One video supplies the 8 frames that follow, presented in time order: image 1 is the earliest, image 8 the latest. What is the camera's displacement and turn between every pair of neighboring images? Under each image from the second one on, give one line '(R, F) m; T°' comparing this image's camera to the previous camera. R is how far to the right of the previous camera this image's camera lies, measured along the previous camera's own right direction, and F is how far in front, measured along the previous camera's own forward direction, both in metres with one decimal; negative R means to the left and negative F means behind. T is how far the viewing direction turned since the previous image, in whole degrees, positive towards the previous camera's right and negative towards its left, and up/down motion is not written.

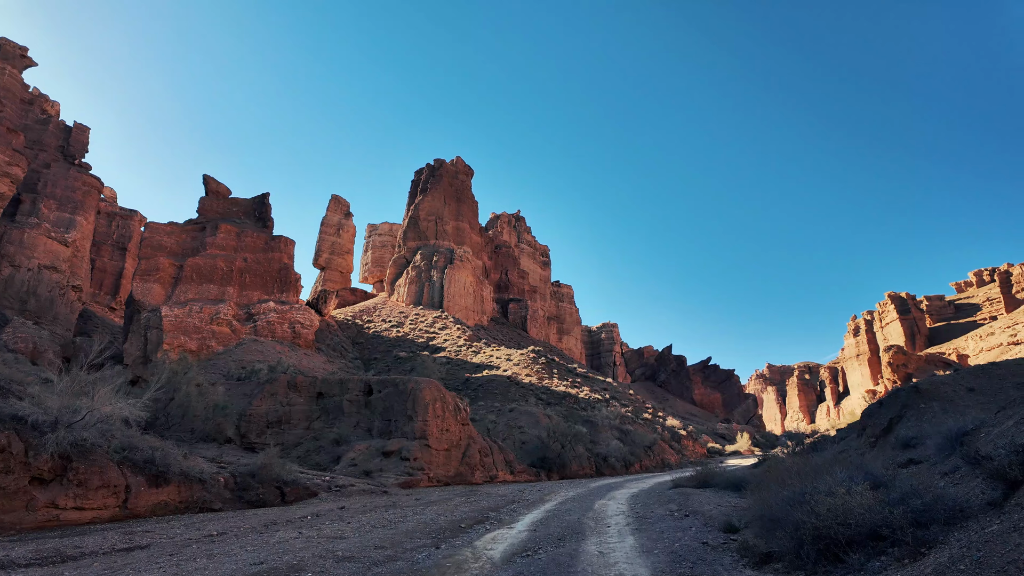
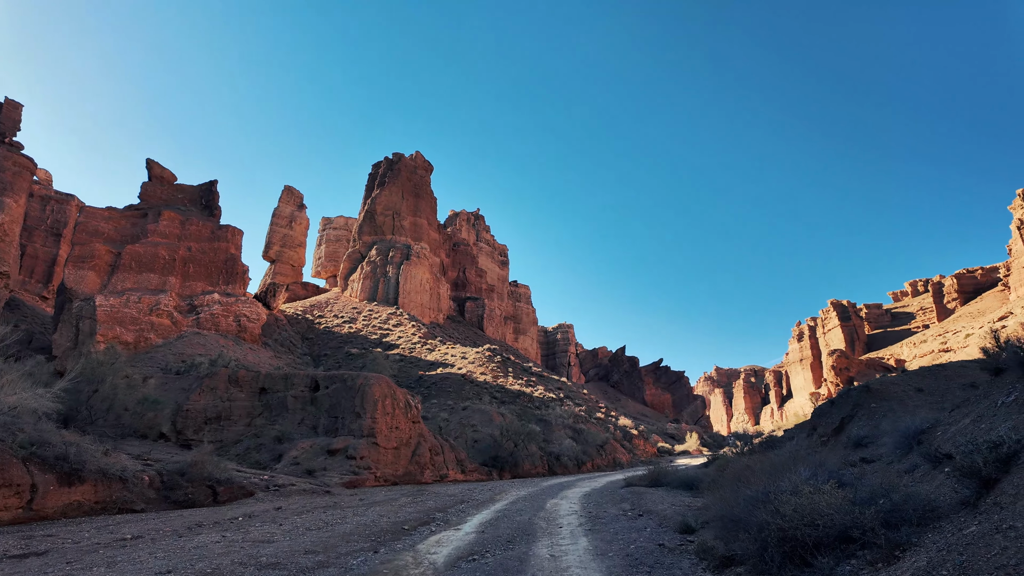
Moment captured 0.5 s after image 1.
(+0.1, +0.5) m; +5°
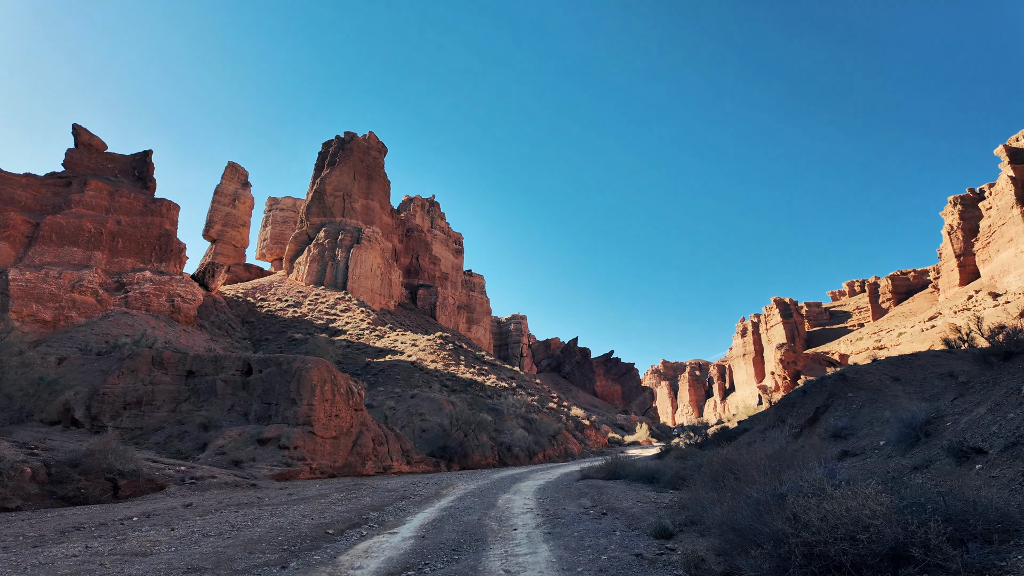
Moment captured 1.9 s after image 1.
(0.0, +1.1) m; +6°
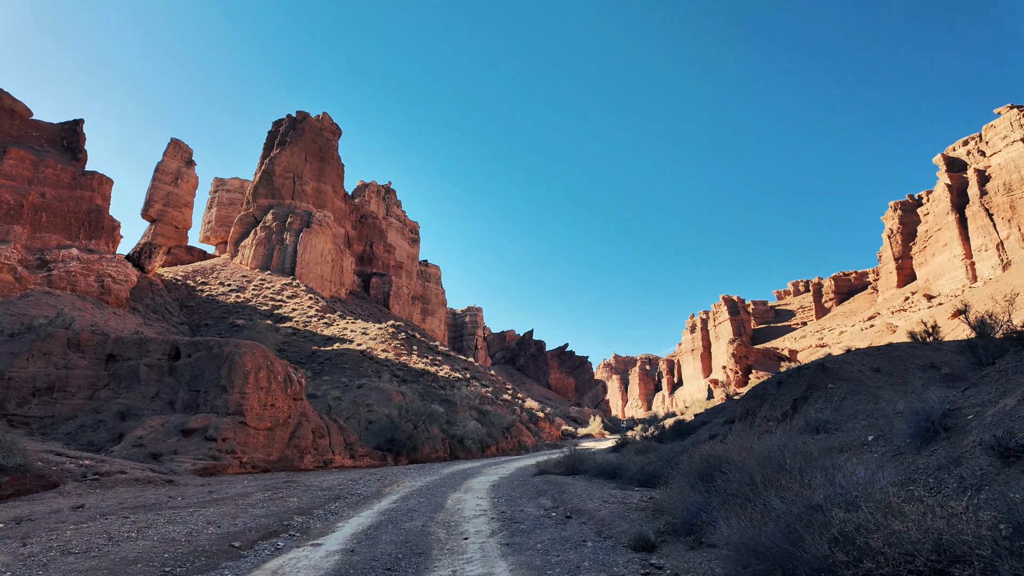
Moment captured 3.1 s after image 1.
(0.0, +1.1) m; +5°
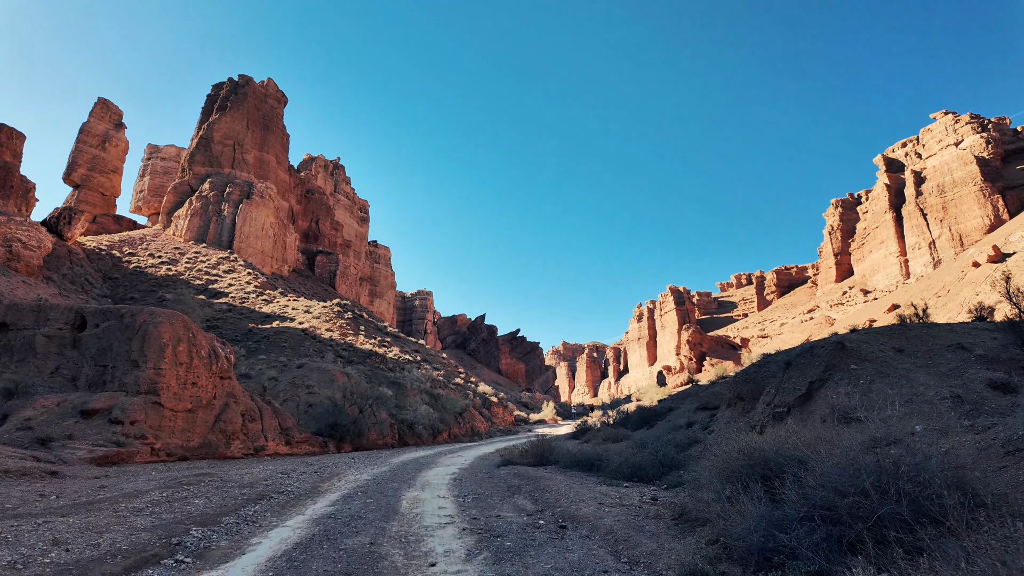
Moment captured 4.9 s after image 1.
(-0.4, +1.5) m; +6°
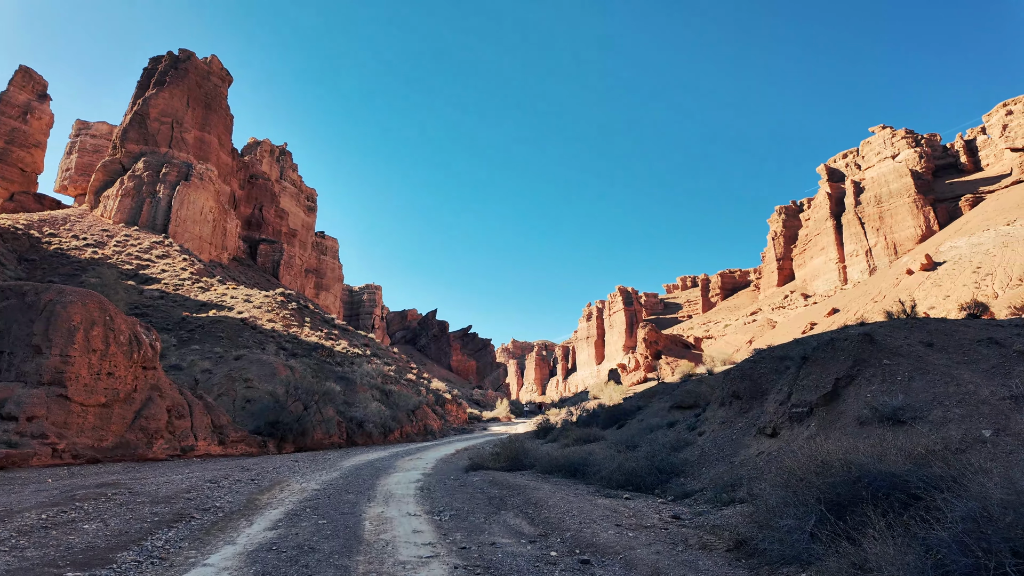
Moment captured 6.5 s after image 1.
(-0.5, +1.2) m; +6°
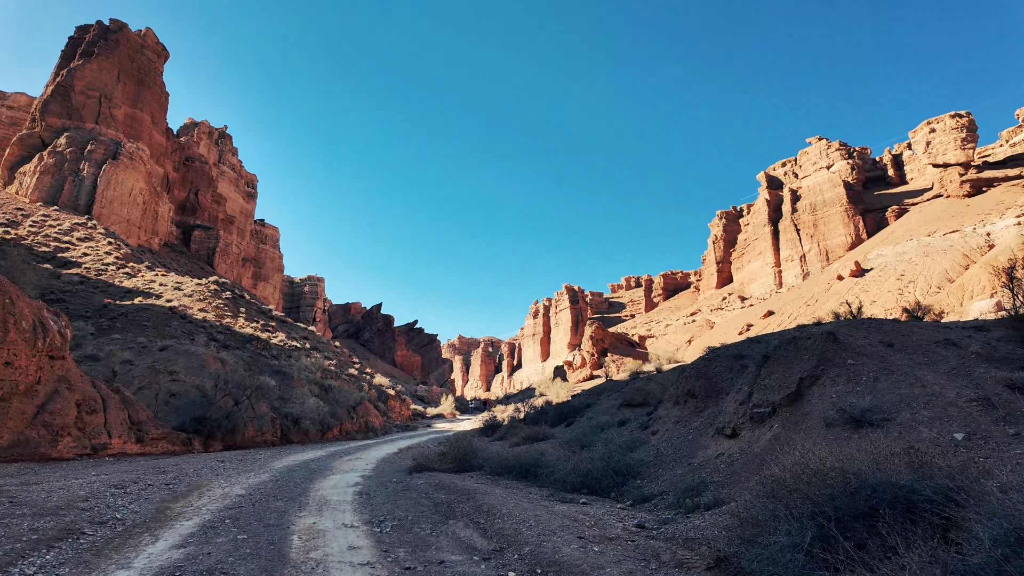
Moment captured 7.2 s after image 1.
(-0.1, +0.5) m; +6°
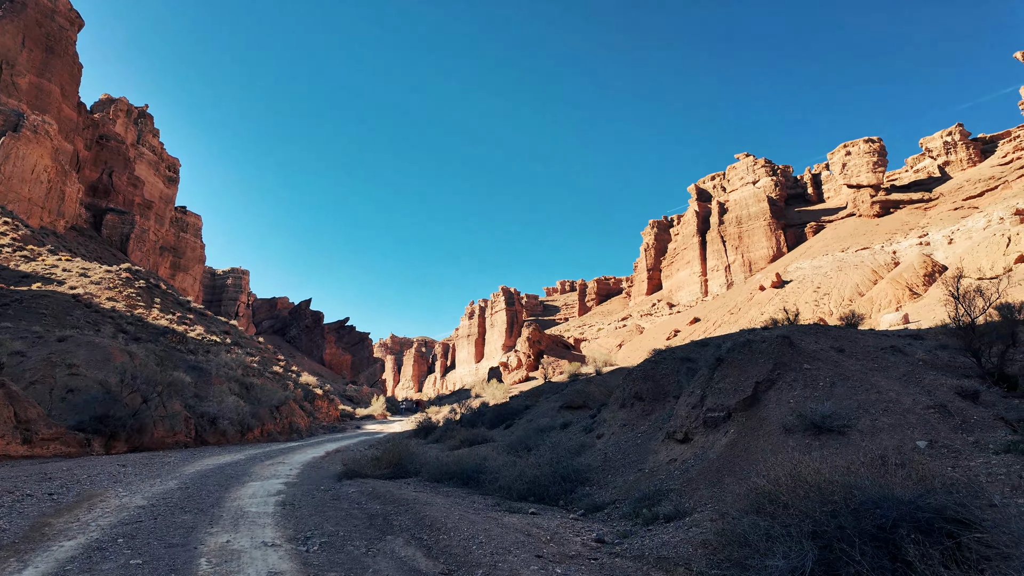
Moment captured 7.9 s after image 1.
(-0.1, +0.5) m; +7°
